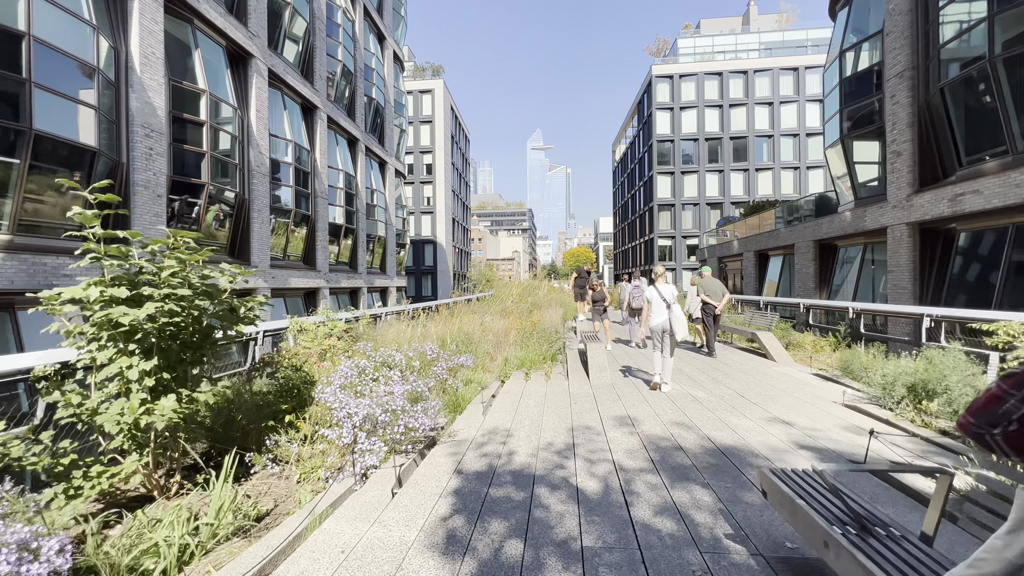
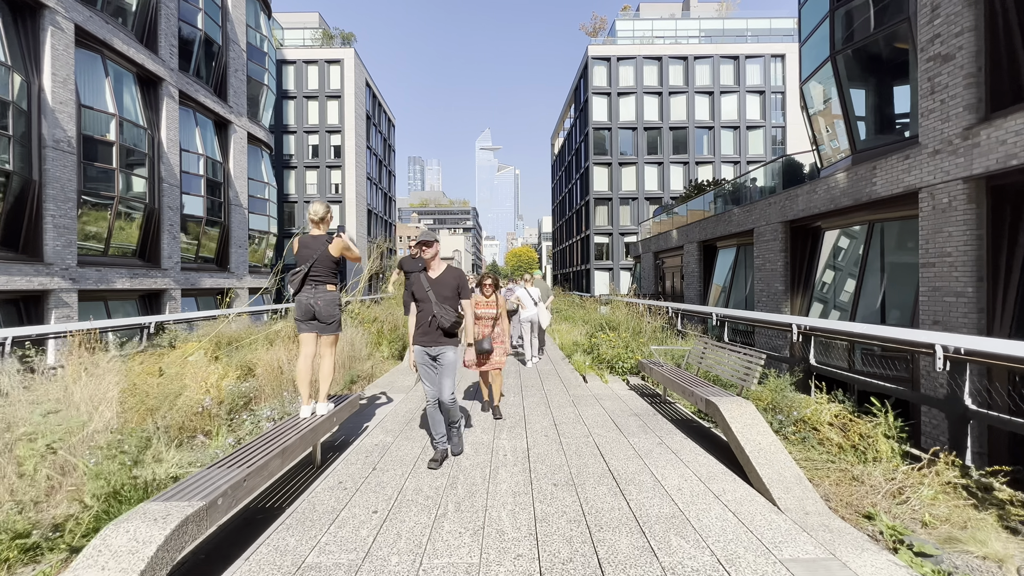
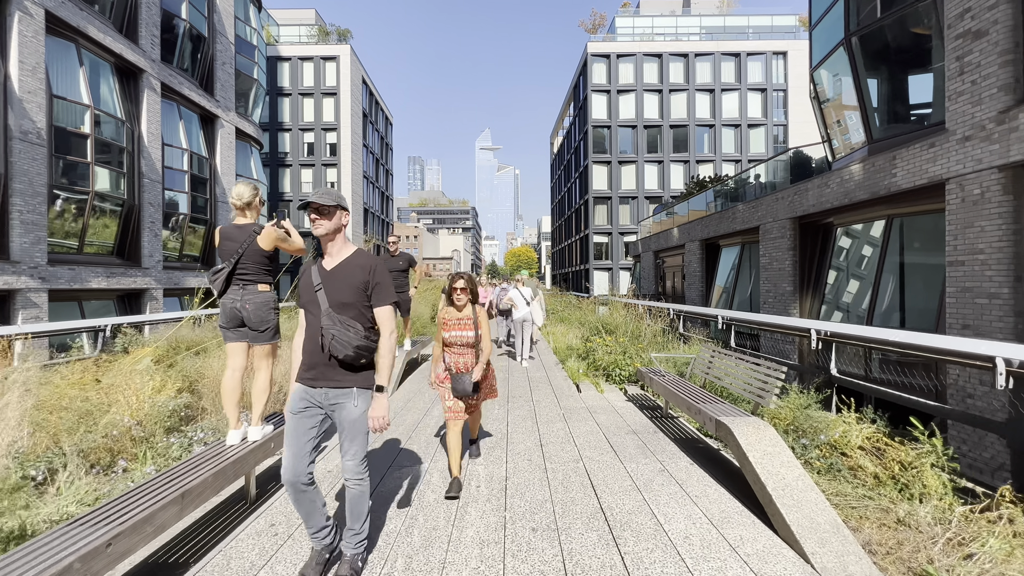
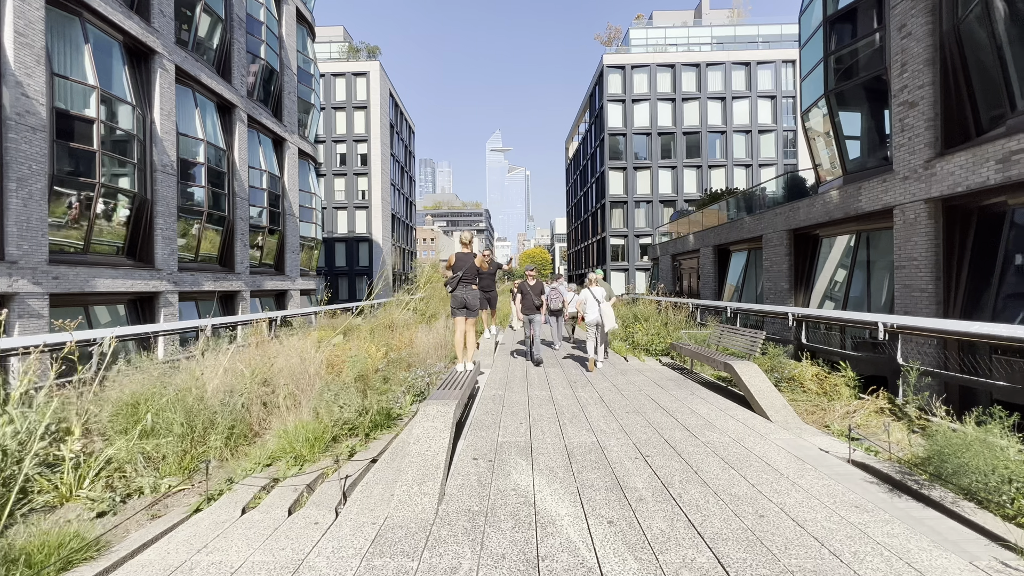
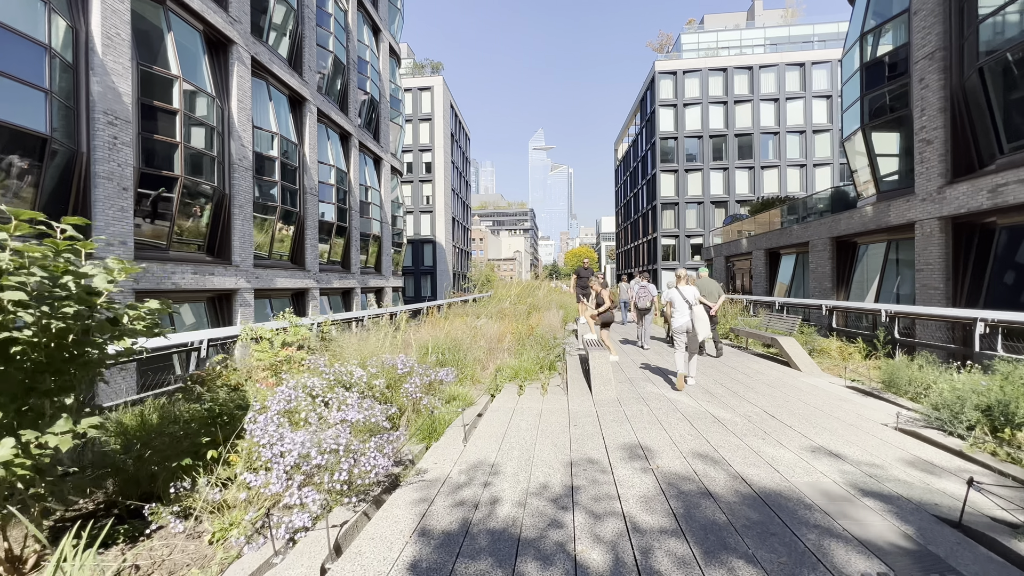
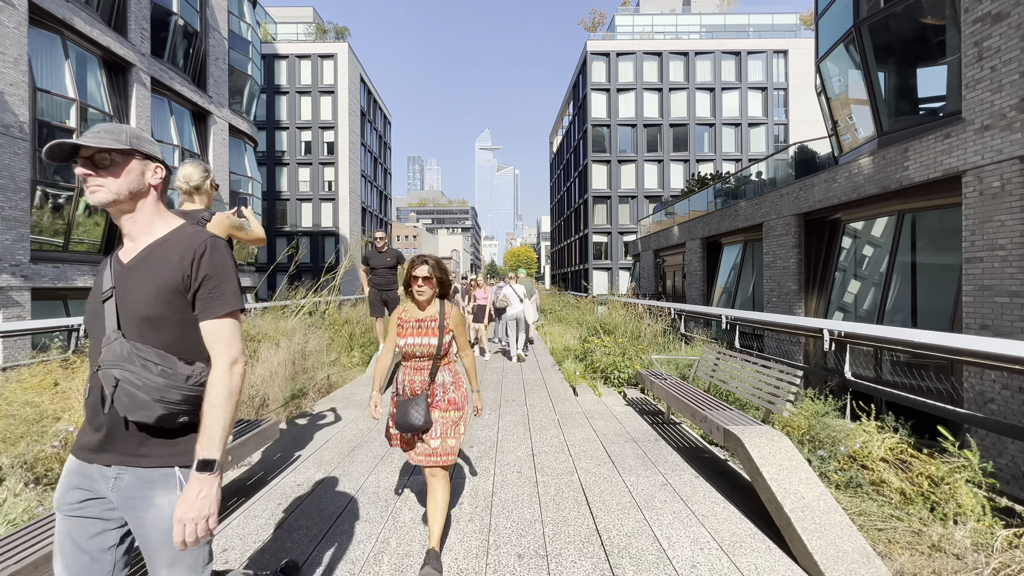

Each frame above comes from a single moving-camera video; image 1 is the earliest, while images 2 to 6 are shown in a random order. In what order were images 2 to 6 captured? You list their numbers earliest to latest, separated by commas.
5, 4, 2, 3, 6
